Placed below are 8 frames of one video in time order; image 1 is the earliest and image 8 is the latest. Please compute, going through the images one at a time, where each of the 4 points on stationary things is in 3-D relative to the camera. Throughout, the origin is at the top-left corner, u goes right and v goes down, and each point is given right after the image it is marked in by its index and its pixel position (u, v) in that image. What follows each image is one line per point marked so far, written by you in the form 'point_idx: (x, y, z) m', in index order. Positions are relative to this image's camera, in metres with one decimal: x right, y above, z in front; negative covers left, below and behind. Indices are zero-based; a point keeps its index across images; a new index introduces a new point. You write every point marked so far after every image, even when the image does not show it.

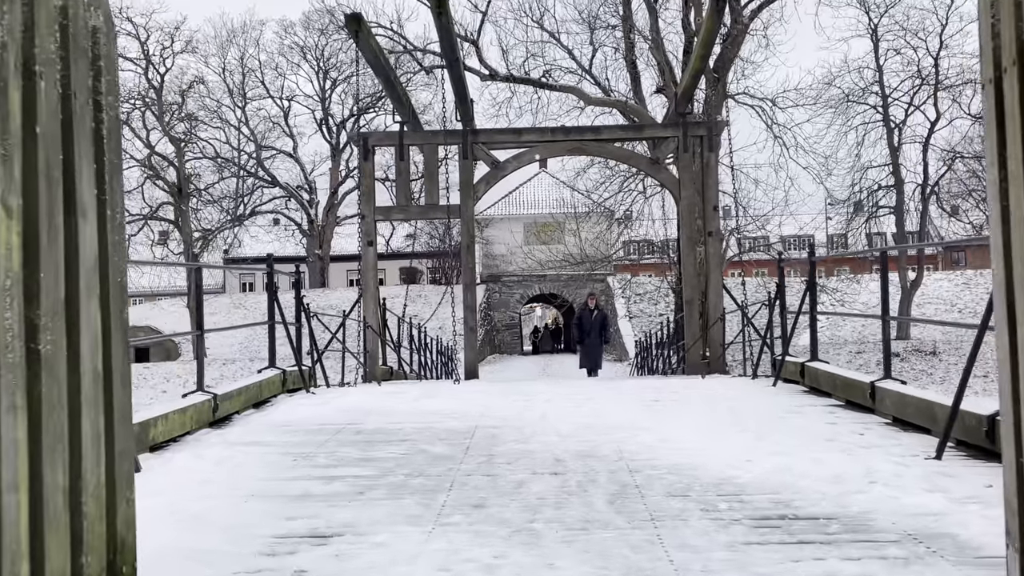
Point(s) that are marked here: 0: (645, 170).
0: (+1.2, +1.1, +9.9) m
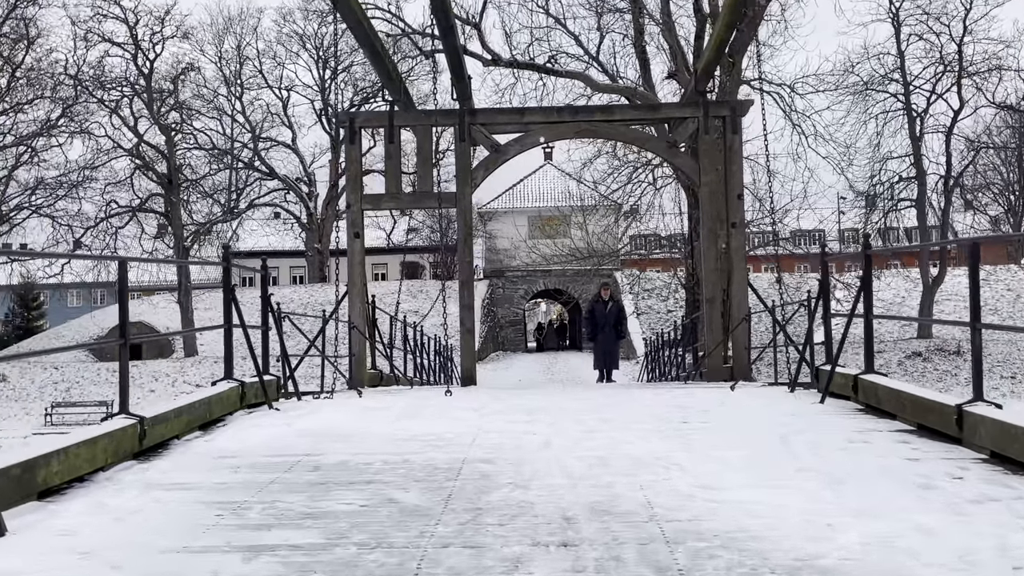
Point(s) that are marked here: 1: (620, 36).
0: (+1.2, +1.1, +9.0) m
1: (+1.9, +4.5, +19.8) m
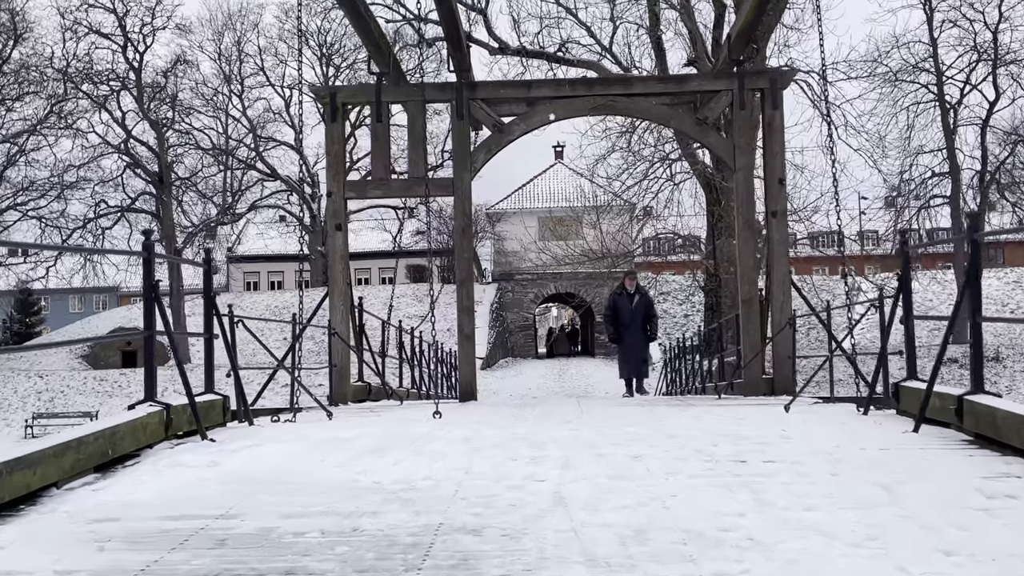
0: (+1.3, +1.1, +7.8) m
1: (+2.1, +4.4, +18.6) m
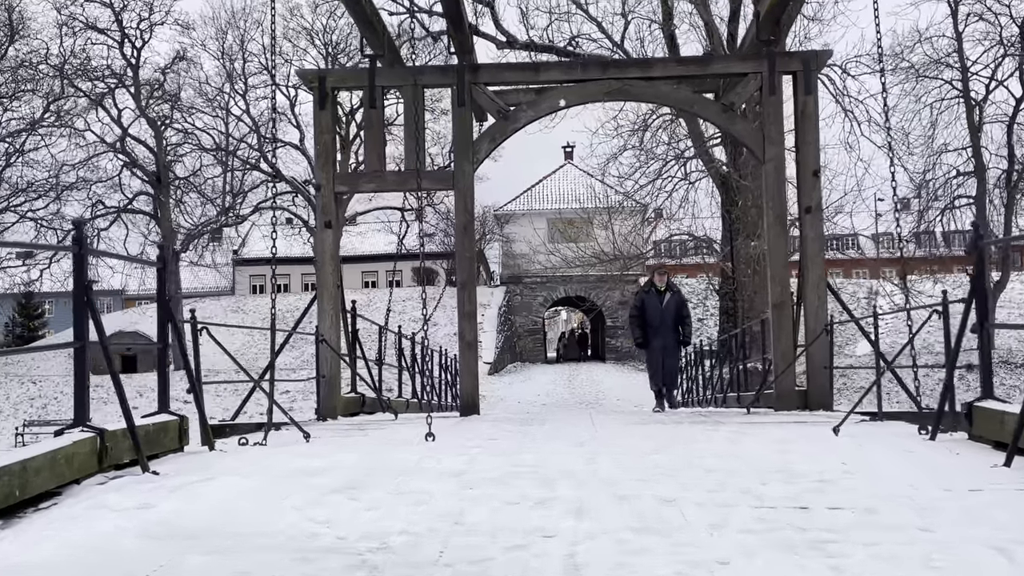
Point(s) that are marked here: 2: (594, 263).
0: (+1.3, +1.1, +7.1) m
1: (+2.2, +4.4, +17.9) m
2: (+1.4, +0.4, +18.5) m
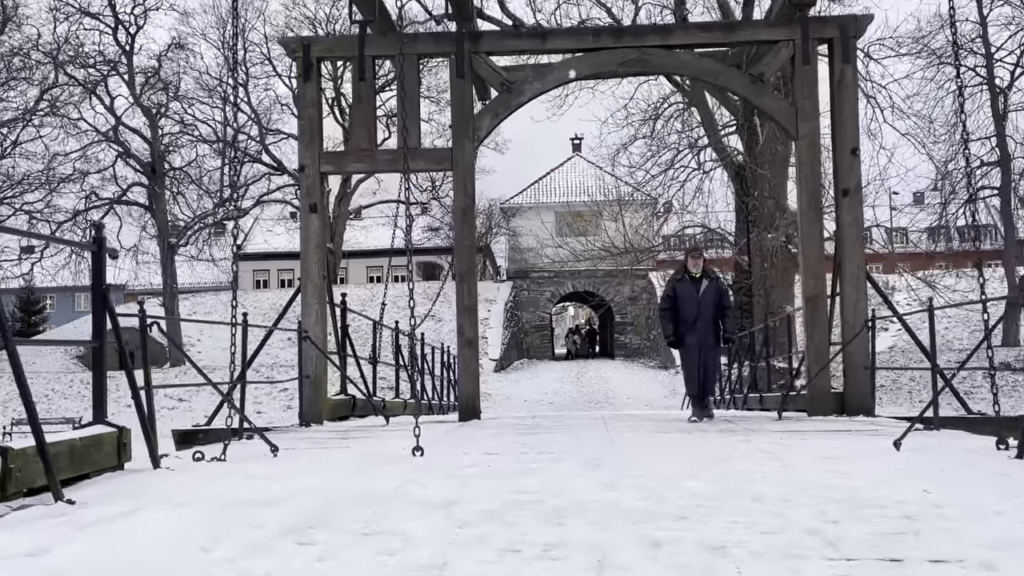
0: (+1.3, +1.1, +6.4) m
1: (+2.3, +4.5, +17.2) m
2: (+1.5, +0.5, +17.8) m
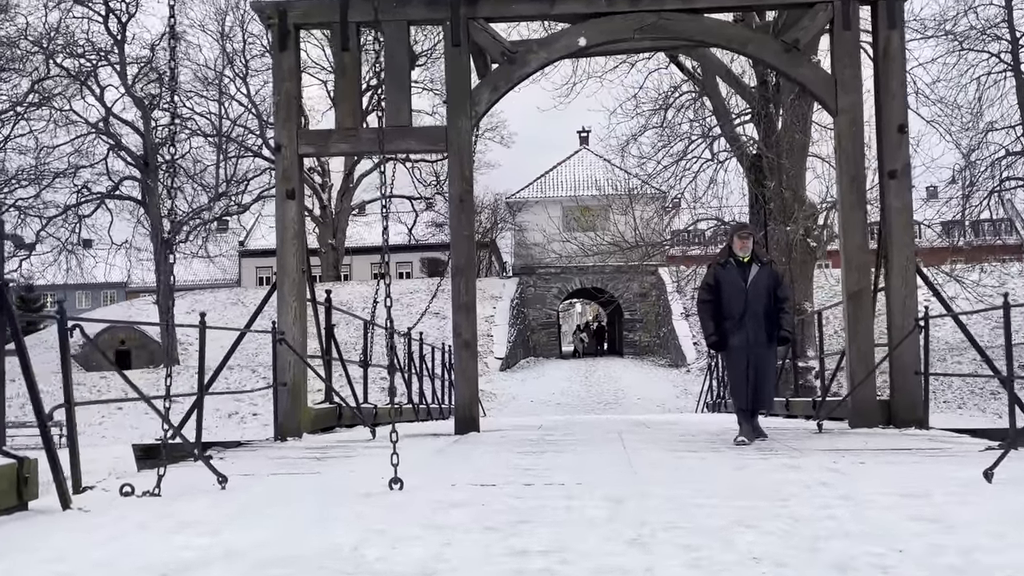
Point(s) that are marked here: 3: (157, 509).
0: (+1.3, +1.1, +5.6) m
1: (+2.4, +4.5, +16.4) m
2: (+1.6, +0.6, +17.1) m
3: (-0.9, -0.6, +2.9) m
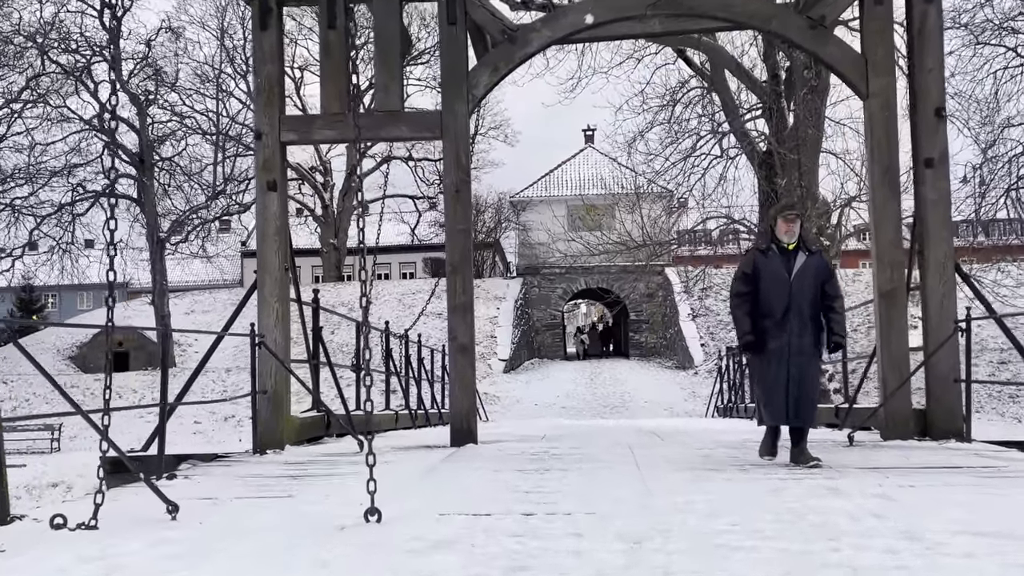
0: (+1.3, +1.1, +5.2) m
1: (+2.4, +4.5, +16.0) m
2: (+1.6, +0.6, +16.6) m
3: (-0.9, -0.6, +2.5) m
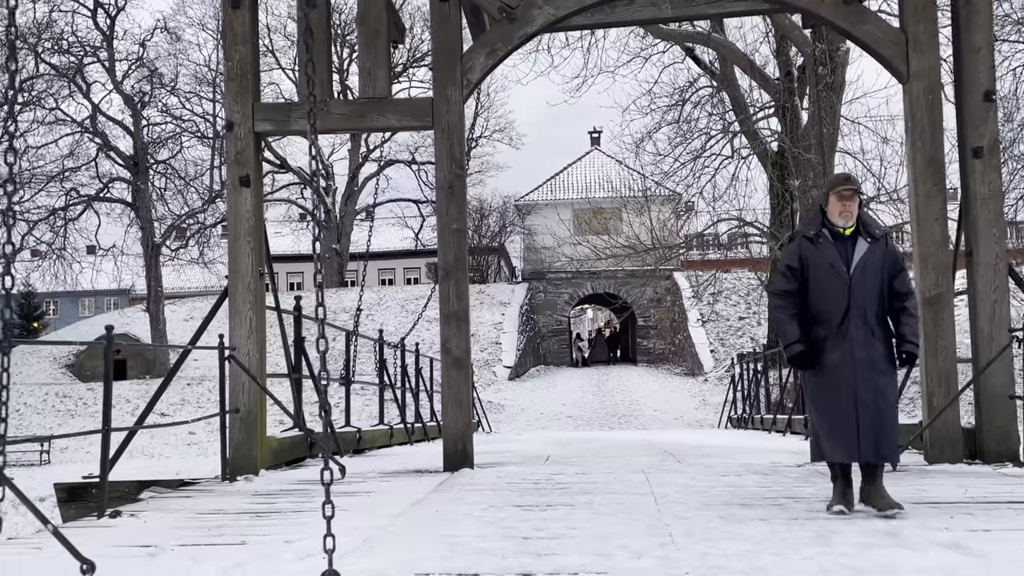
0: (+1.3, +1.1, +4.6) m
1: (+2.5, +4.5, +15.5) m
2: (+1.7, +0.5, +16.0) m
3: (-1.0, -0.6, +2.0) m
